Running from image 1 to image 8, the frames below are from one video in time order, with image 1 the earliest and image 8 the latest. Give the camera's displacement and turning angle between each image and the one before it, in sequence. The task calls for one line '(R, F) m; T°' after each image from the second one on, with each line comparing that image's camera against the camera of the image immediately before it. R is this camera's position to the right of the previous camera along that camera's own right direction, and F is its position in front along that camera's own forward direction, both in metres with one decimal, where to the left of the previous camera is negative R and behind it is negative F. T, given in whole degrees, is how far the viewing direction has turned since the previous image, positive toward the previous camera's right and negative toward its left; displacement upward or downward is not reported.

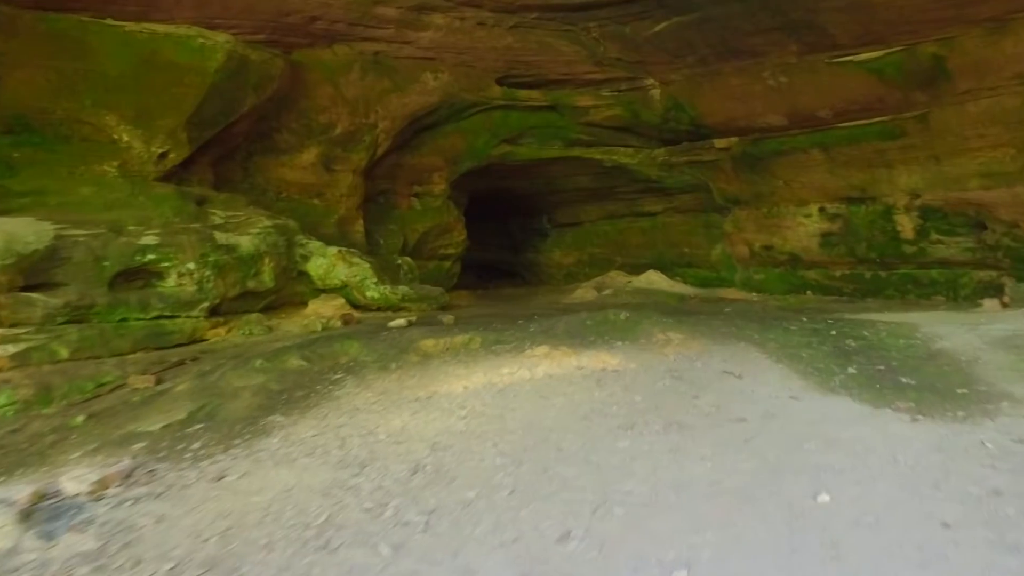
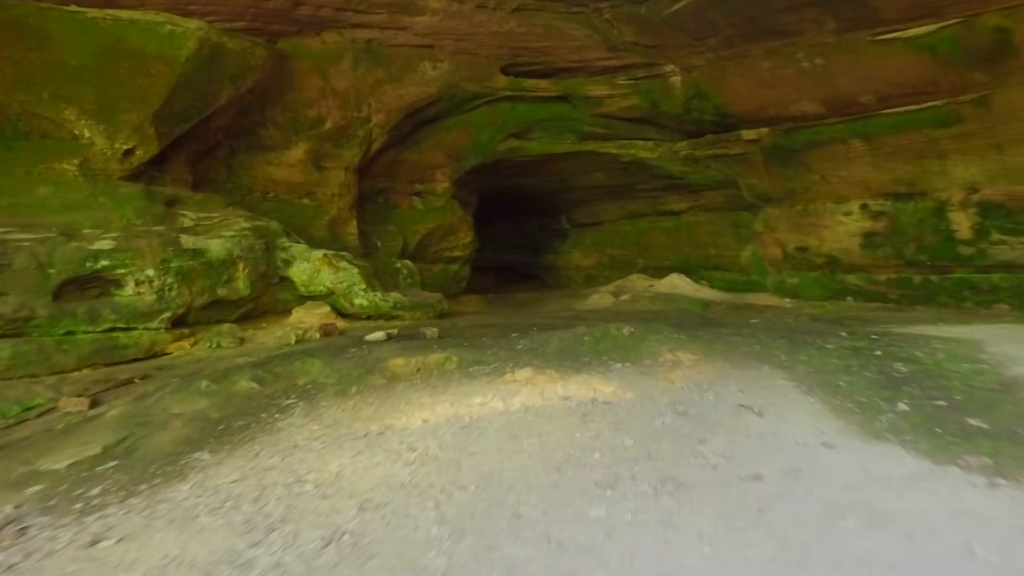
(+0.5, +0.9) m; -3°
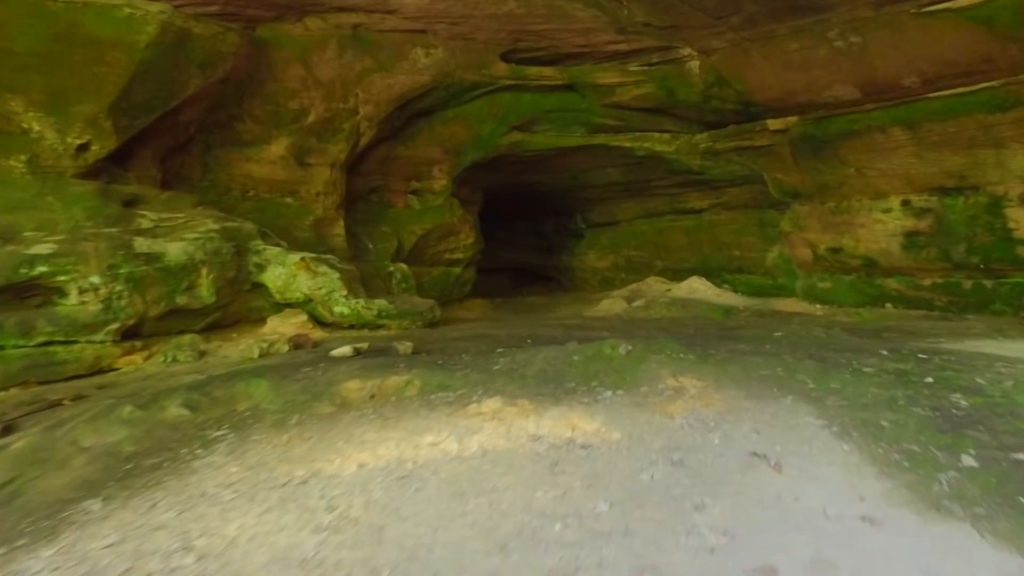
(+0.4, +0.9) m; -3°
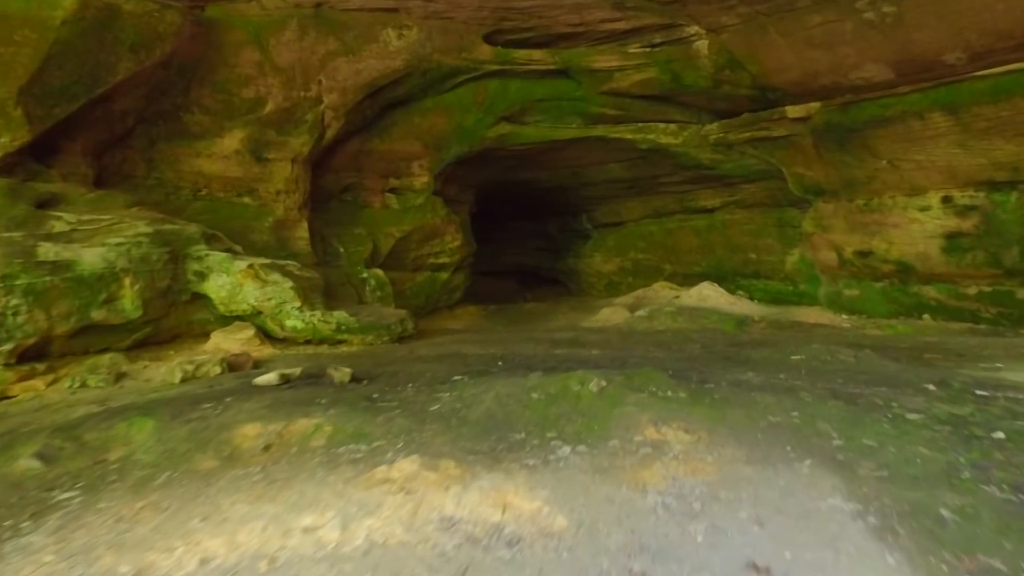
(+0.5, +1.0) m; -2°
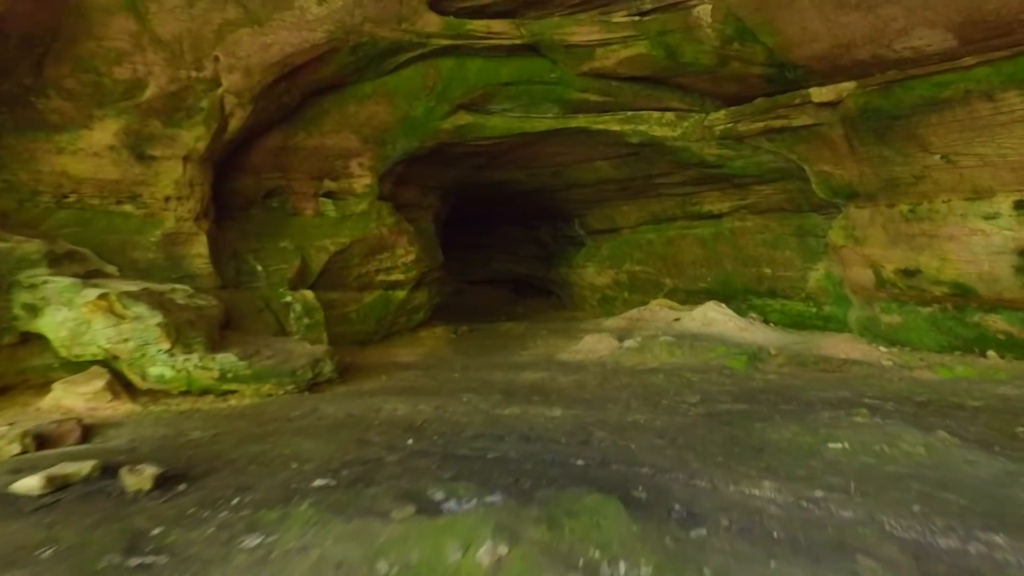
(+0.7, +1.8) m; -1°
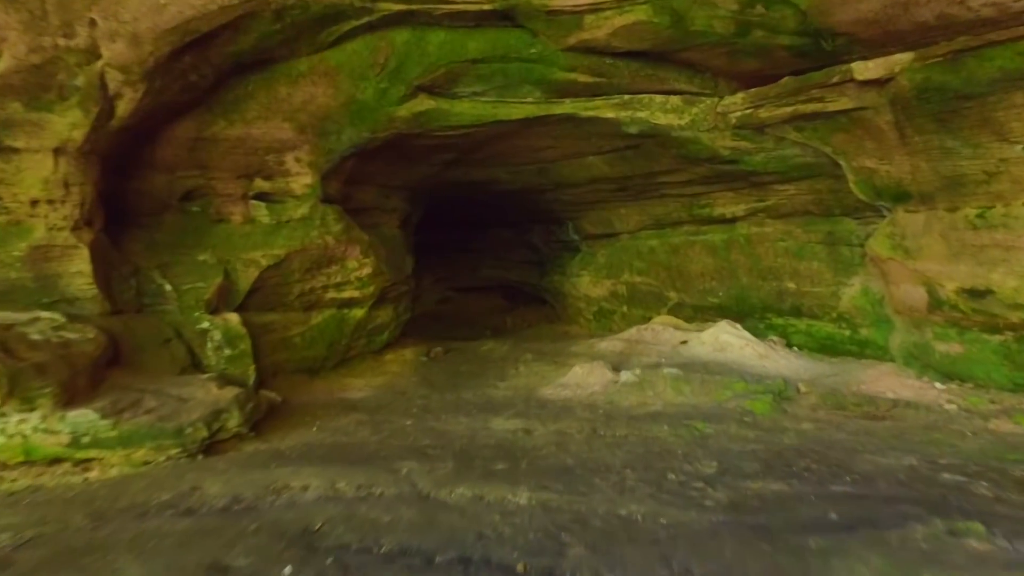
(+0.3, +1.4) m; 0°
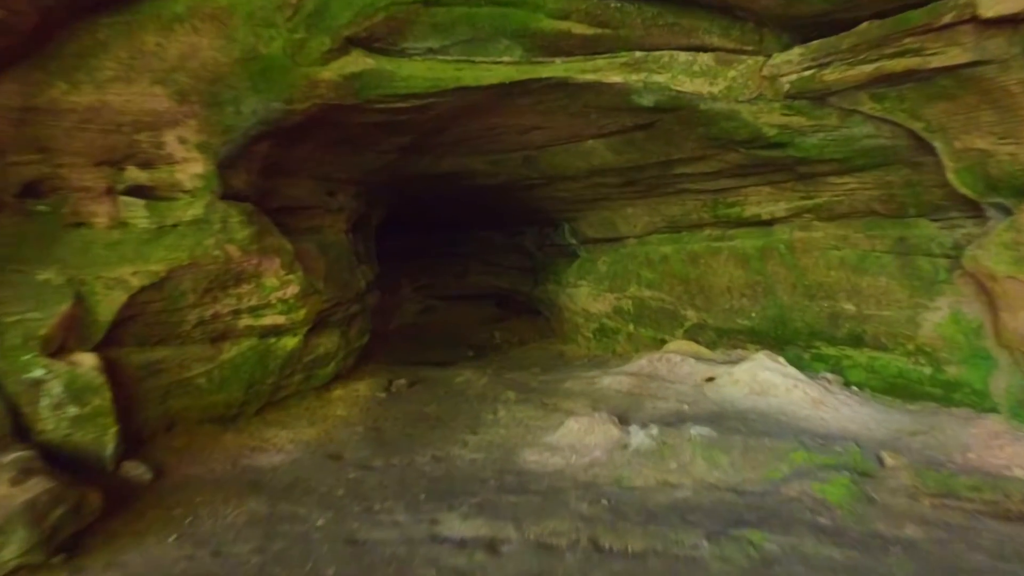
(+0.2, +1.8) m; 0°
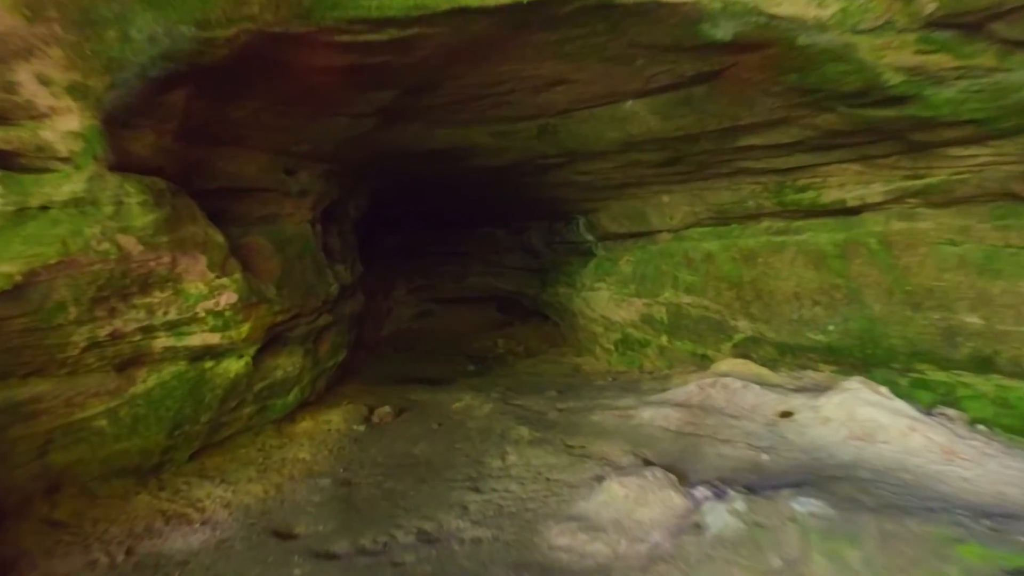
(-0.1, +1.5) m; 0°
